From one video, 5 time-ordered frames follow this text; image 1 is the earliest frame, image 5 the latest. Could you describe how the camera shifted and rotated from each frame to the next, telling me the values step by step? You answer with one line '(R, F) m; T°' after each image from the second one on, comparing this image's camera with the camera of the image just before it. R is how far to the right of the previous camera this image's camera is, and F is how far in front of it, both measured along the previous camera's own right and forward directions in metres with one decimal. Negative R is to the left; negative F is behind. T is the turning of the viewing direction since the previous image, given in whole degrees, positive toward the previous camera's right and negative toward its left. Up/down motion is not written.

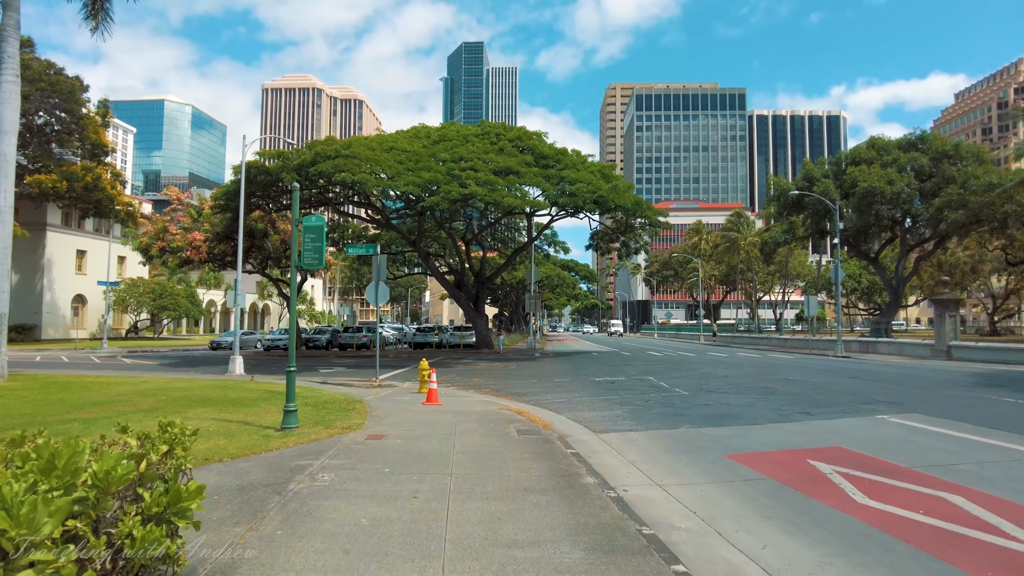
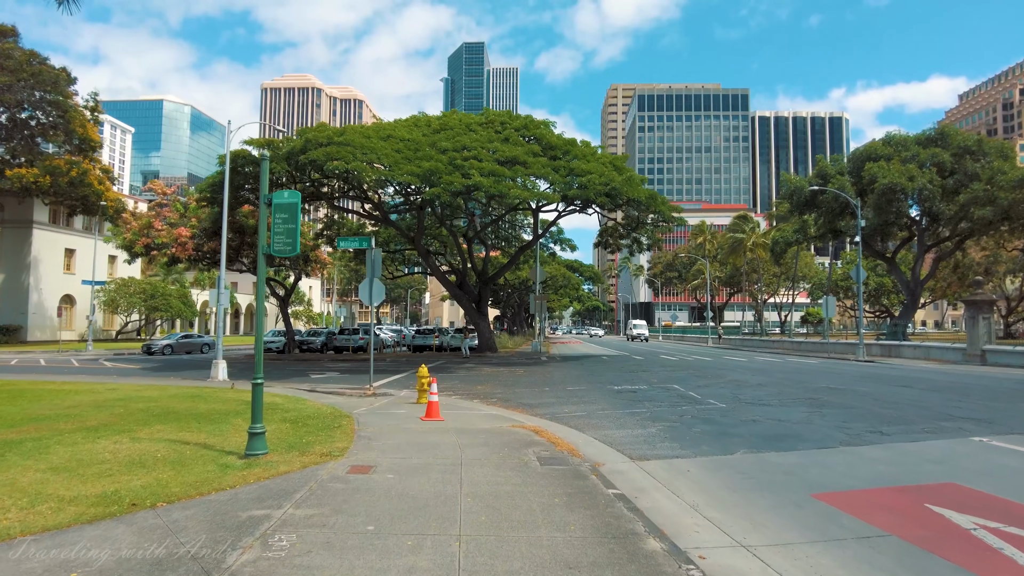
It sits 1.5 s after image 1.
(-0.2, +1.8) m; 0°
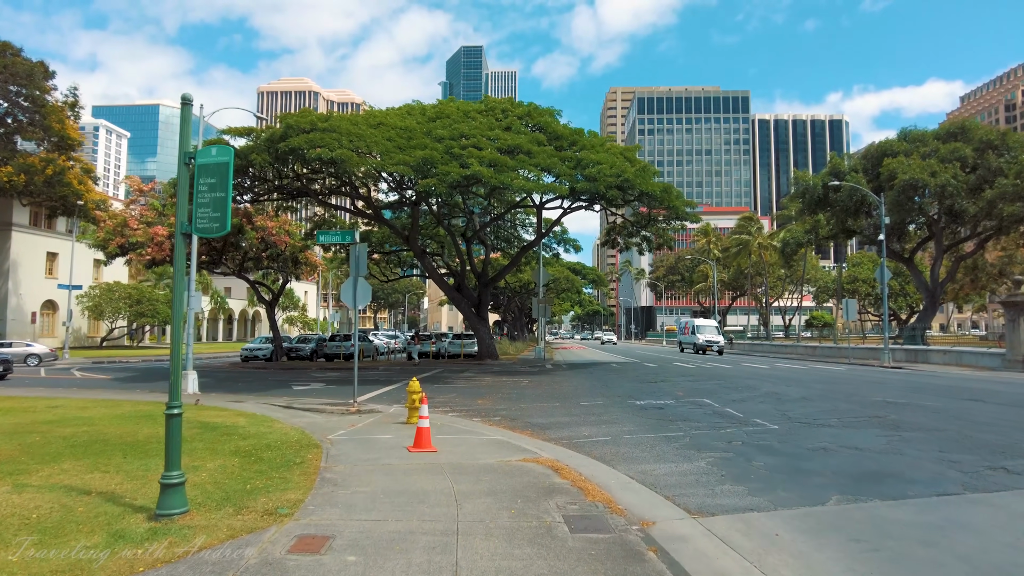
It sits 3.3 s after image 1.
(-0.1, +2.1) m; 0°
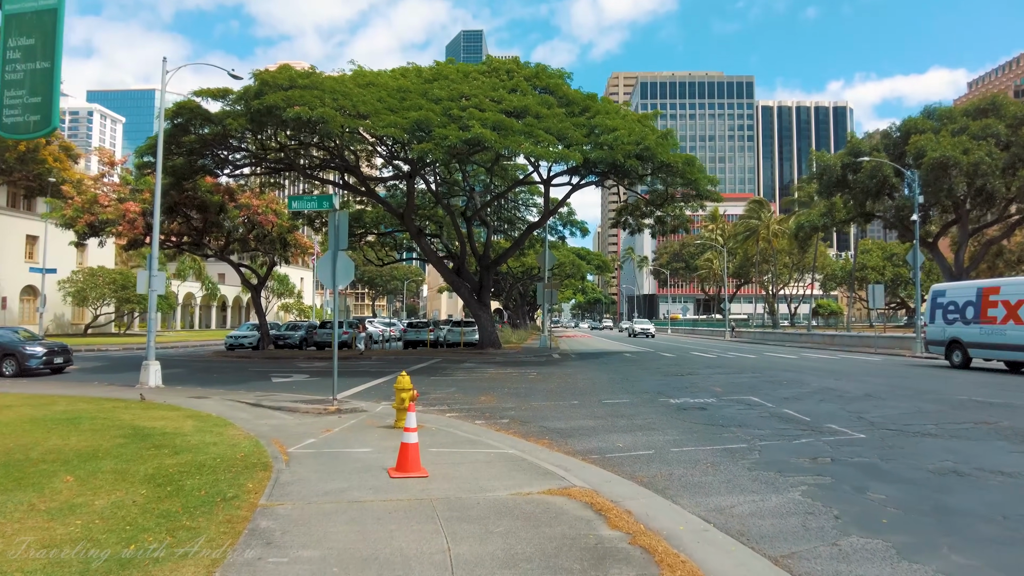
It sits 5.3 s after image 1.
(-0.2, +2.3) m; 0°
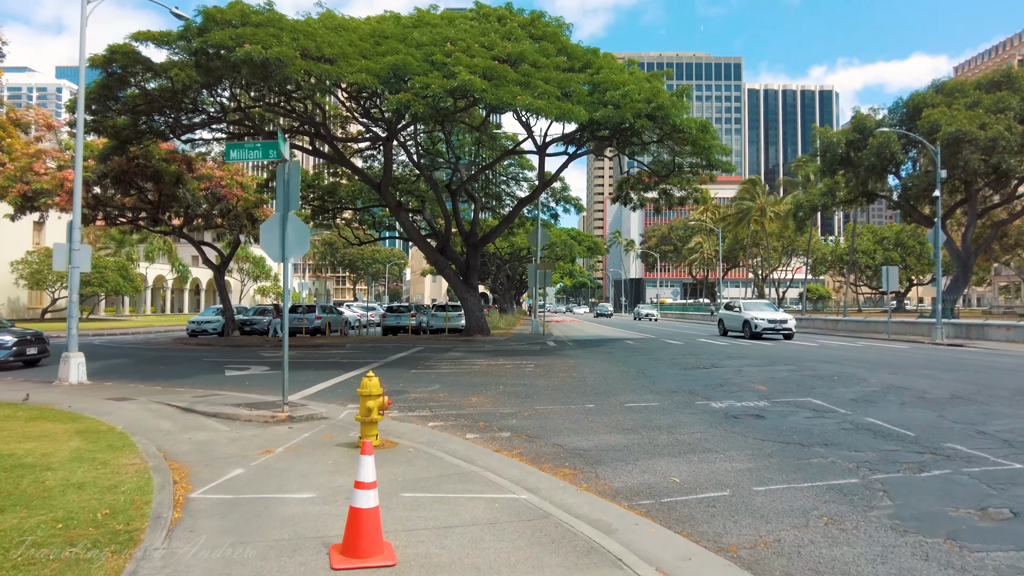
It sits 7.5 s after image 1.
(-0.2, +2.5) m; +1°
